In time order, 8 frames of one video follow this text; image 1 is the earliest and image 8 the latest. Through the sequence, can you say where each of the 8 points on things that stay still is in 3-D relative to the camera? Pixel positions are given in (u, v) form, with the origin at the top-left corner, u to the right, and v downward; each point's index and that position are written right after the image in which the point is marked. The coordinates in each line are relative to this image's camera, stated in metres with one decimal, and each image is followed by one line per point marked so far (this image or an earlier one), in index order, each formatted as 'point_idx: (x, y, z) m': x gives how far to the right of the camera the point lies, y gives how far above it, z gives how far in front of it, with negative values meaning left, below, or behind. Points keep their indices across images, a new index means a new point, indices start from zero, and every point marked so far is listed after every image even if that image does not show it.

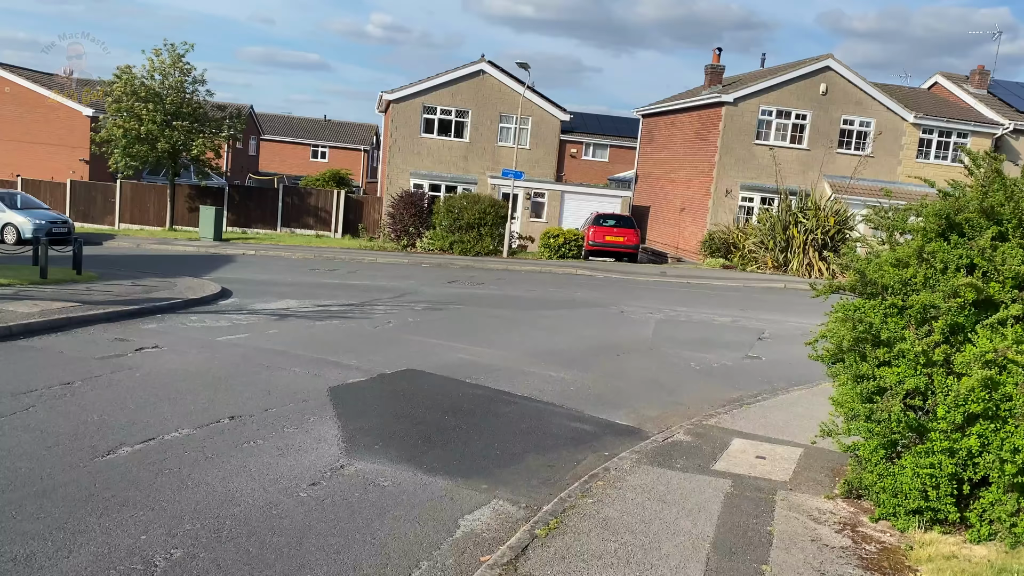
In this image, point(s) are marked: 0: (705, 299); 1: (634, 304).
0: (+3.3, -0.2, +14.5) m
1: (+2.0, -0.3, +13.5) m
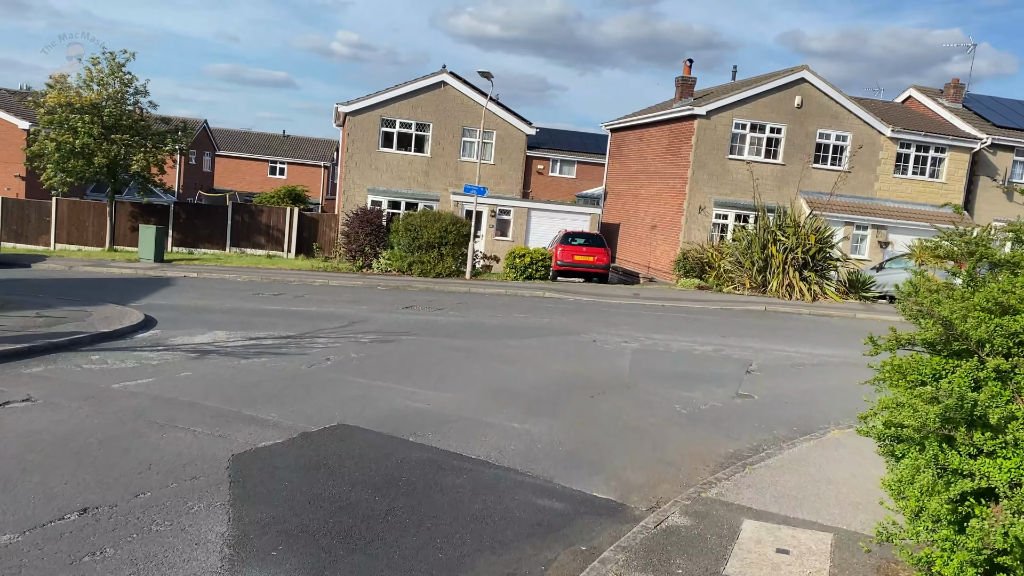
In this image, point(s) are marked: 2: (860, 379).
0: (+2.7, -0.6, +13.3) m
1: (+1.4, -0.6, +12.2) m
2: (+4.2, -1.1, +10.2) m
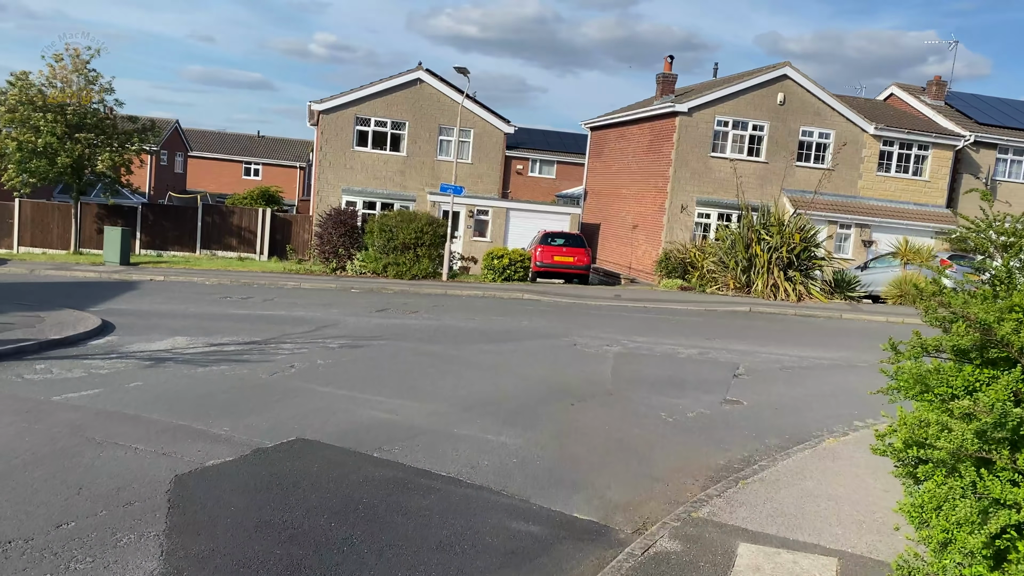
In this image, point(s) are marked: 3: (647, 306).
0: (+2.4, -0.6, +12.9) m
1: (+1.1, -0.7, +11.8) m
2: (+4.0, -1.1, +9.8) m
3: (+2.5, -0.3, +15.7) m
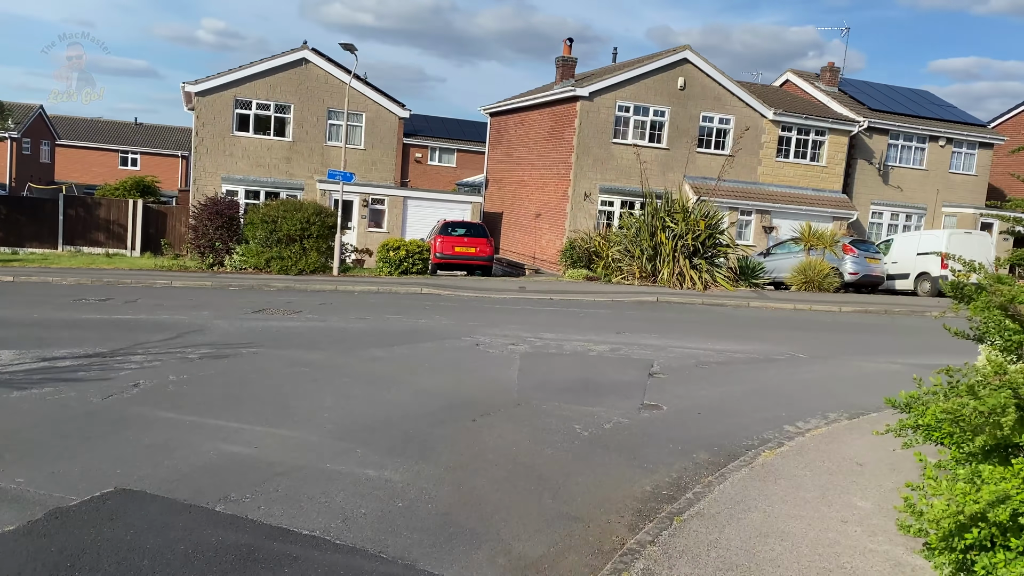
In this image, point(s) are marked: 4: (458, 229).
0: (+0.9, -0.5, +12.0) m
1: (-0.3, -0.6, +10.7) m
2: (+2.8, -1.0, +9.1) m
3: (+0.7, -0.2, +14.8) m
4: (-1.2, +1.3, +18.8) m
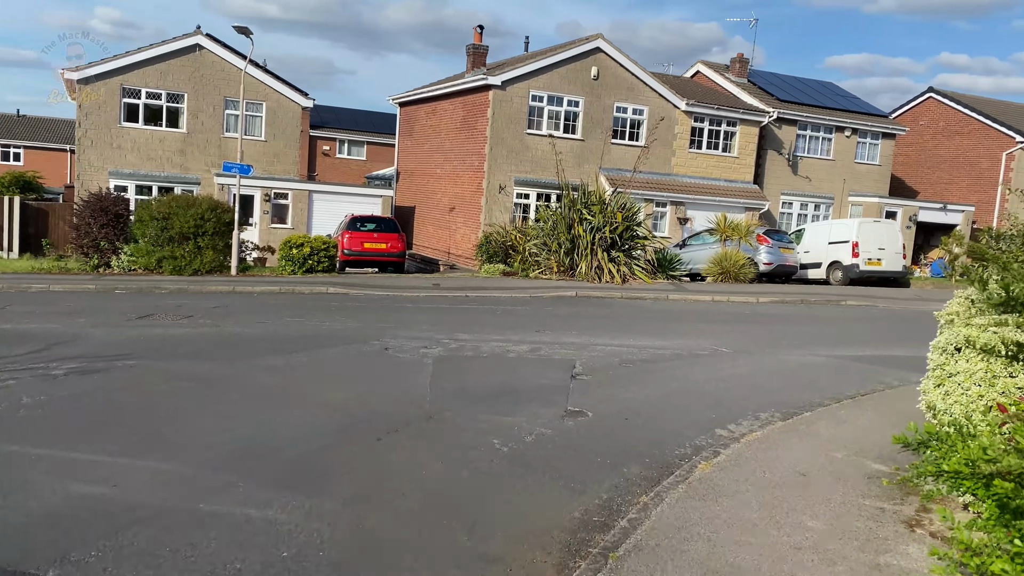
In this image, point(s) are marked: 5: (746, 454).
0: (-0.3, -0.4, +11.4) m
1: (-1.3, -0.6, +10.0) m
2: (+1.9, -0.9, +8.7) m
3: (-0.8, -0.1, +14.1) m
4: (-3.1, +1.4, +17.9) m
5: (+1.6, -1.1, +5.7) m
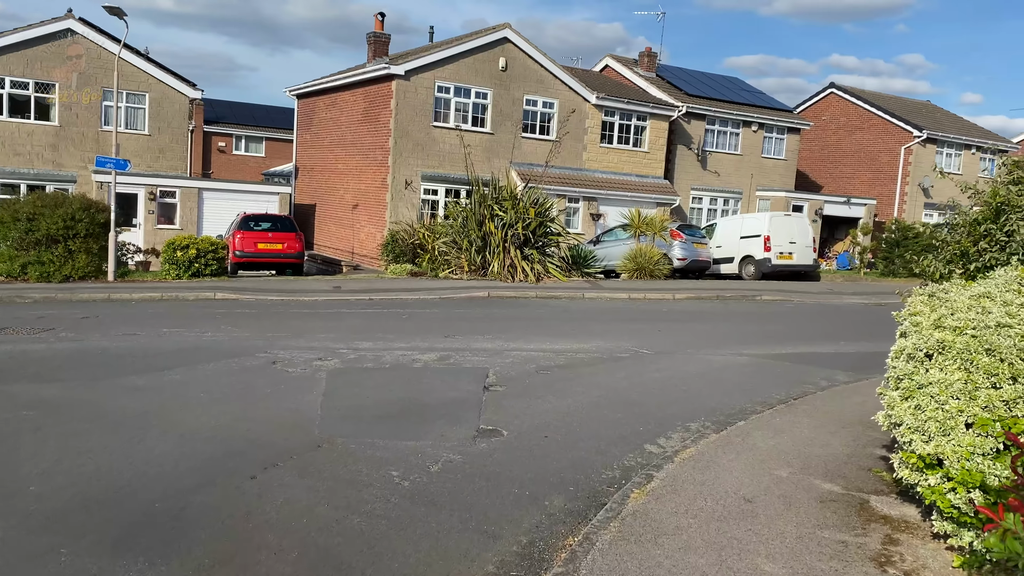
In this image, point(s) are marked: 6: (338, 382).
0: (-1.5, -0.5, +10.4) m
1: (-2.4, -0.6, +9.0) m
2: (+1.0, -0.9, +8.0) m
3: (-2.2, -0.2, +13.1) m
4: (-5.0, +1.3, +16.6) m
5: (+1.0, -1.1, +5.0) m
6: (-1.6, -0.8, +7.6) m
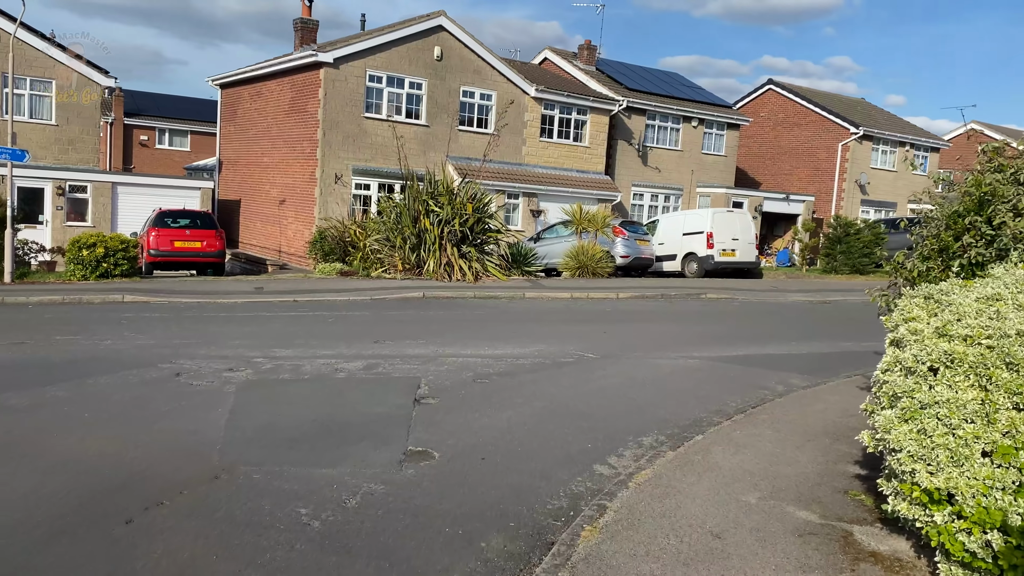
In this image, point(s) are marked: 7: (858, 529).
0: (-2.2, -0.5, +9.6) m
1: (-3.0, -0.6, +8.0) m
2: (+0.4, -0.9, +7.4) m
3: (-3.2, -0.2, +12.2) m
4: (-6.2, +1.3, +15.5) m
5: (+0.7, -1.1, +4.4) m
6: (-2.1, -0.9, +6.7) m
7: (+1.7, -1.2, +4.0) m
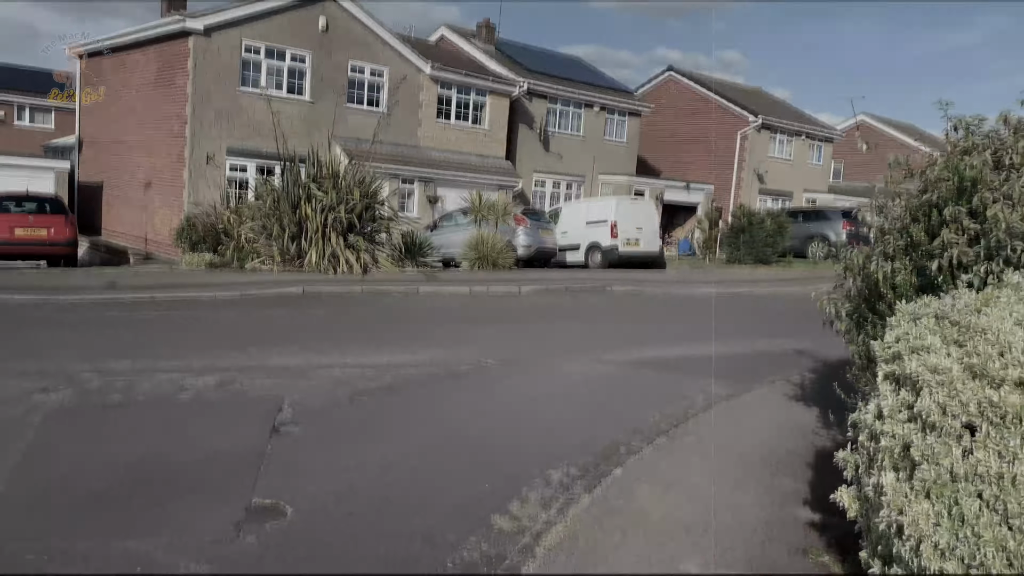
0: (-3.3, -0.5, +8.1) m
1: (-3.9, -0.7, +6.5) m
2: (-0.4, -0.9, +6.3) m
3: (-4.6, -0.1, +10.6) m
4: (-8.0, +1.4, +13.5) m
5: (+0.2, -1.2, +3.3) m
6: (-2.9, -0.9, +5.3) m
7: (+1.2, -1.2, +3.1) m
